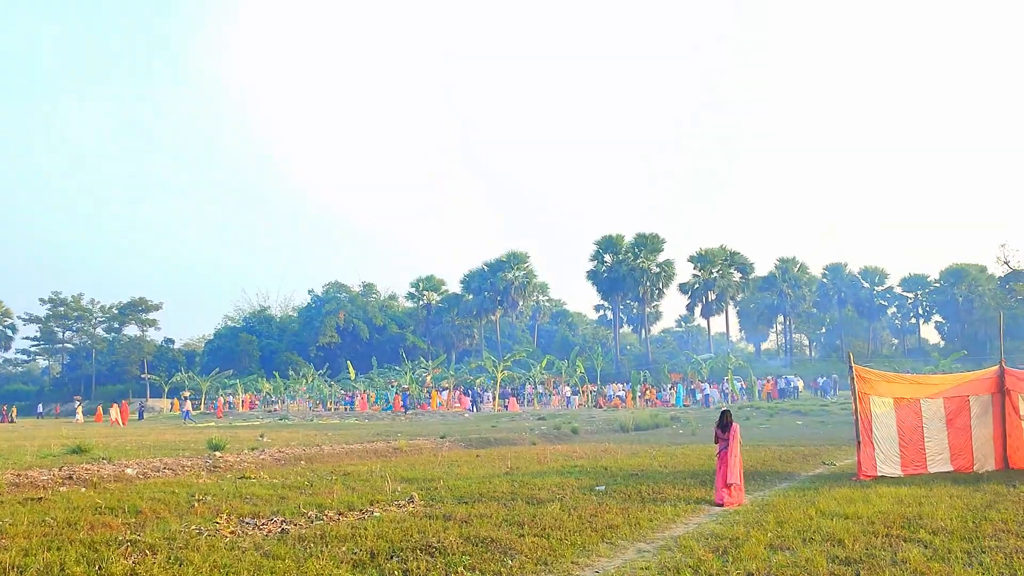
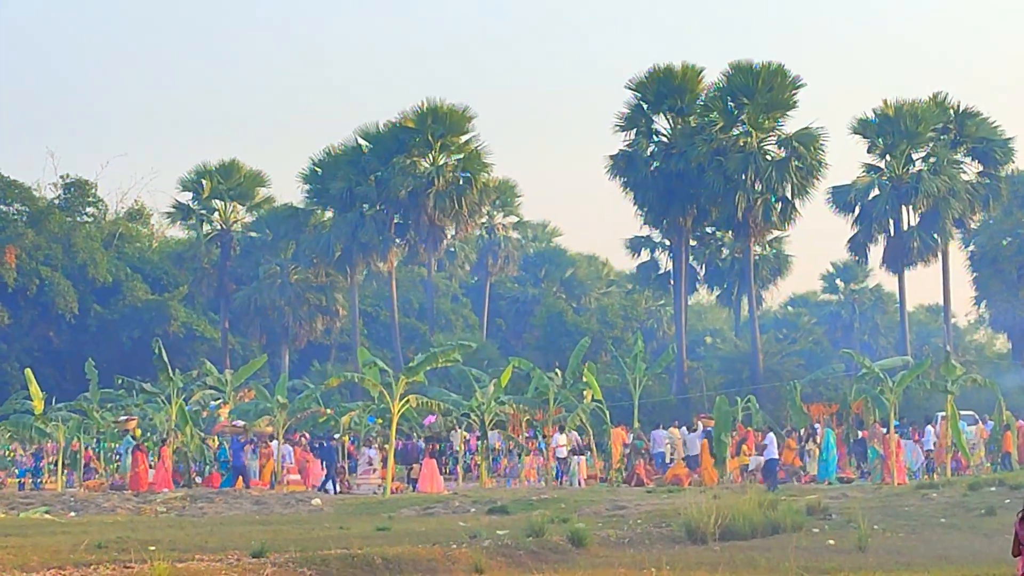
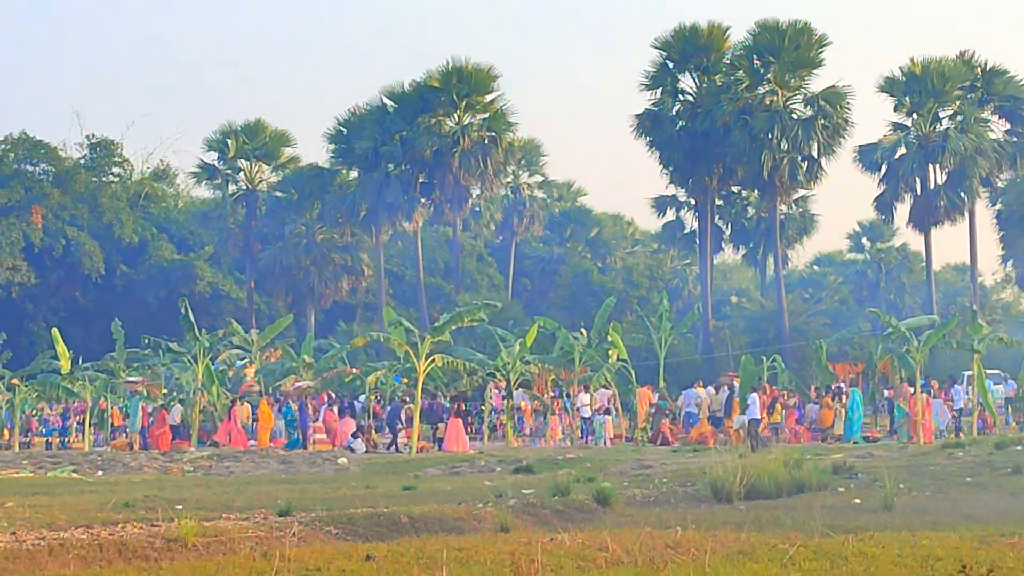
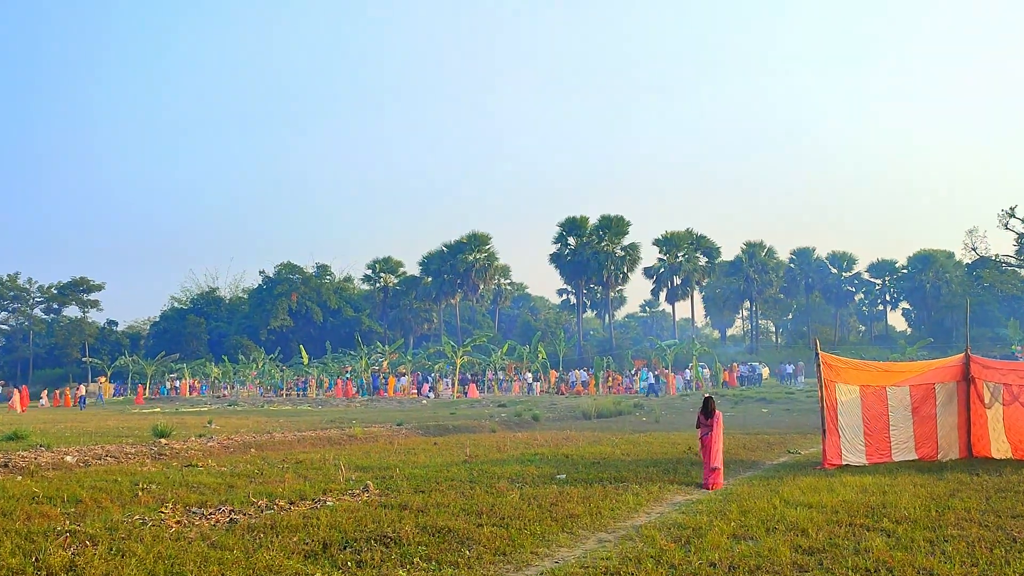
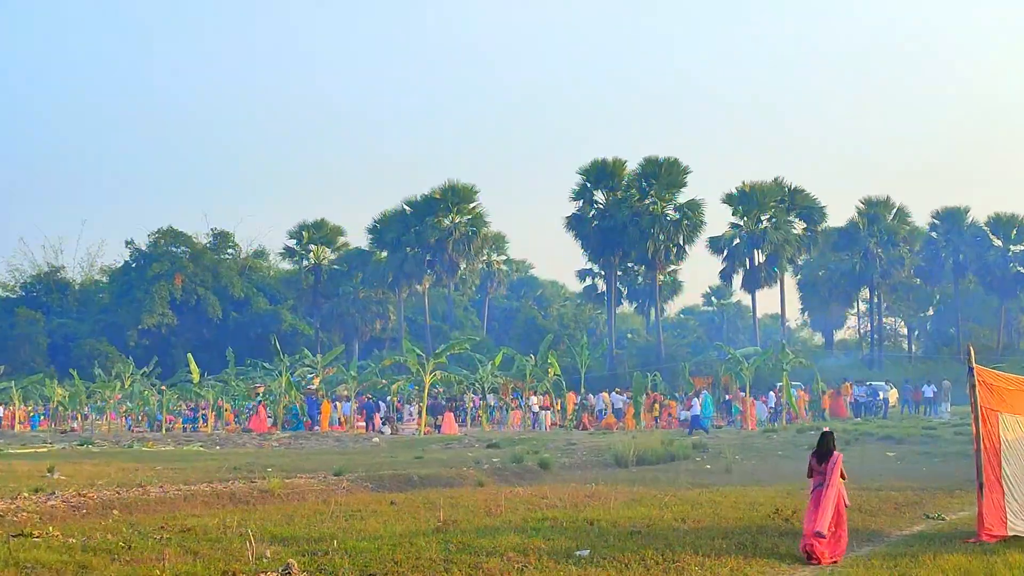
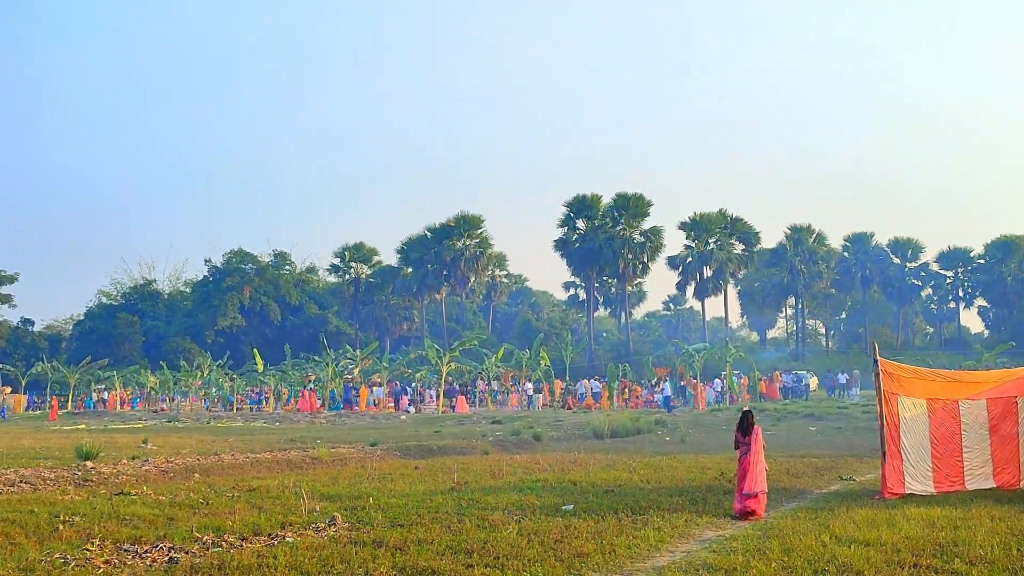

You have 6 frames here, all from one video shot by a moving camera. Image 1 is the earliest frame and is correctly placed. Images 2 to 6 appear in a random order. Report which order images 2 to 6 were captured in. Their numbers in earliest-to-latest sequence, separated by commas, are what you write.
4, 6, 5, 2, 3
